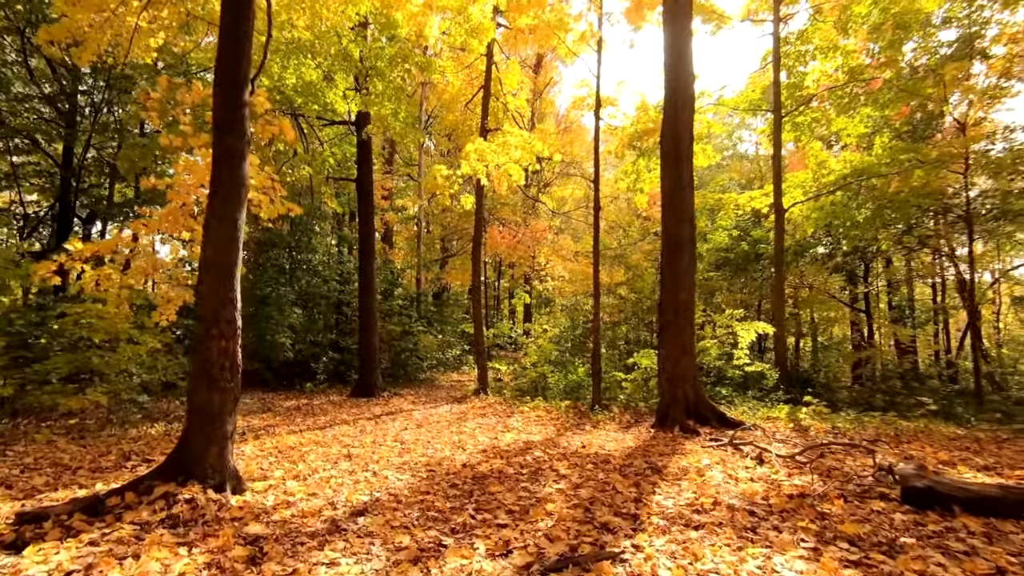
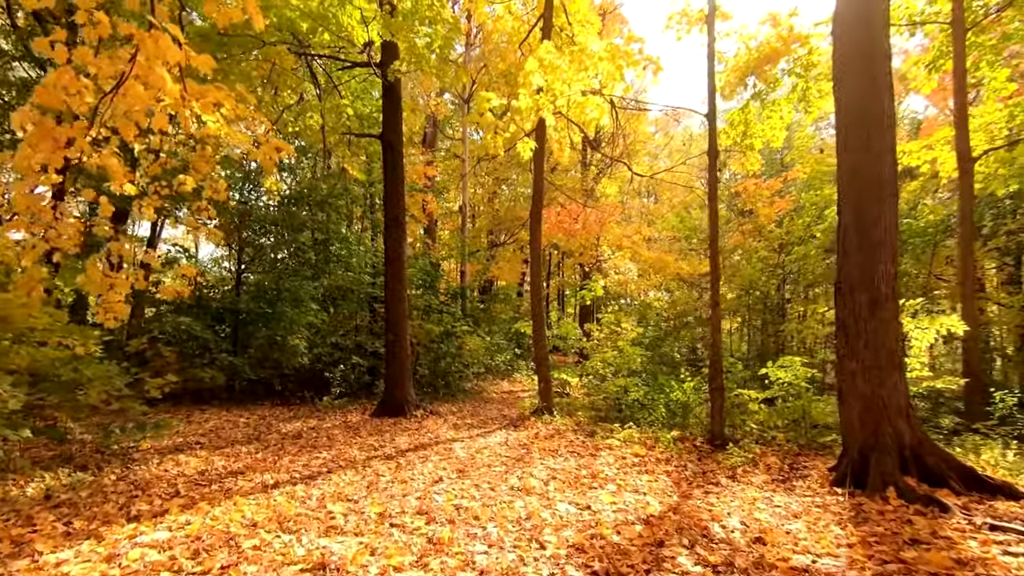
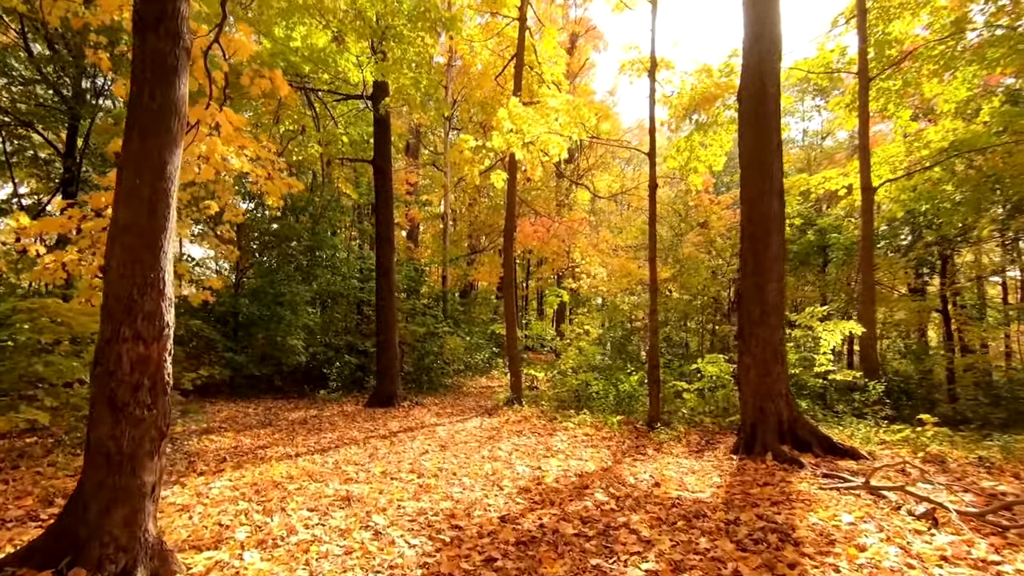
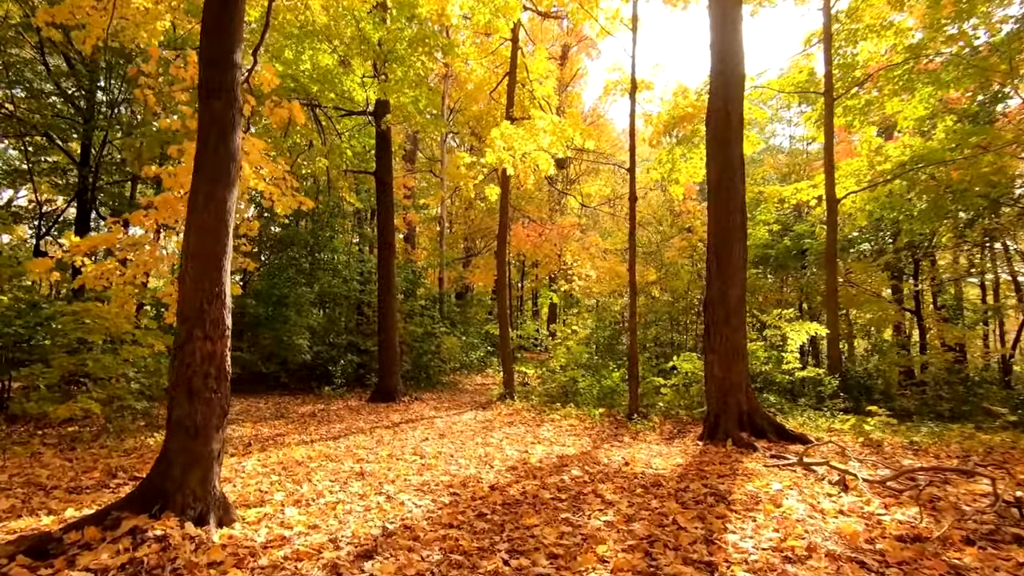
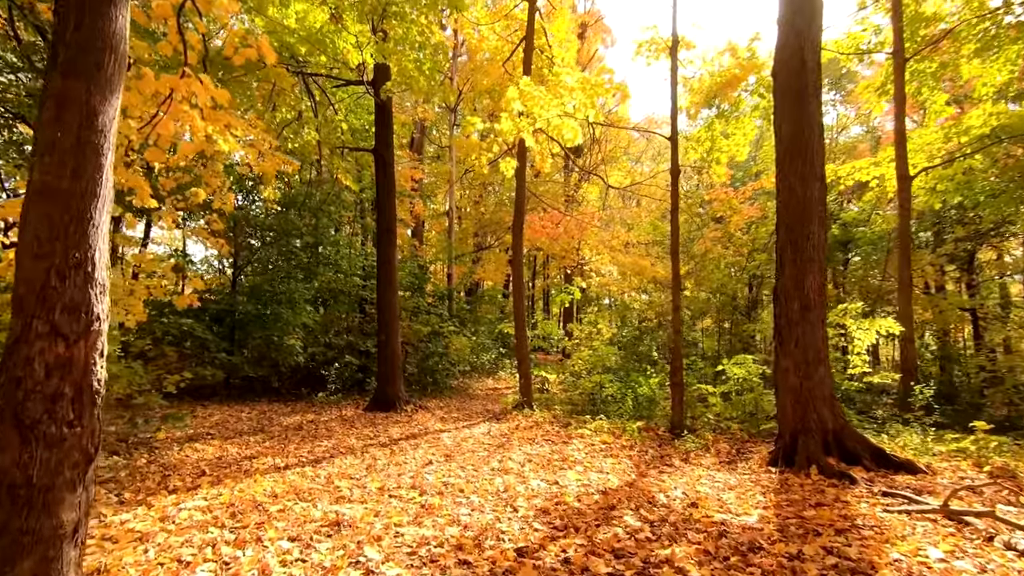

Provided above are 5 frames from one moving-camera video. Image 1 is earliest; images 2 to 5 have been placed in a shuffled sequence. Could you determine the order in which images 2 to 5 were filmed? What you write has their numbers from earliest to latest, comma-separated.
4, 3, 5, 2
